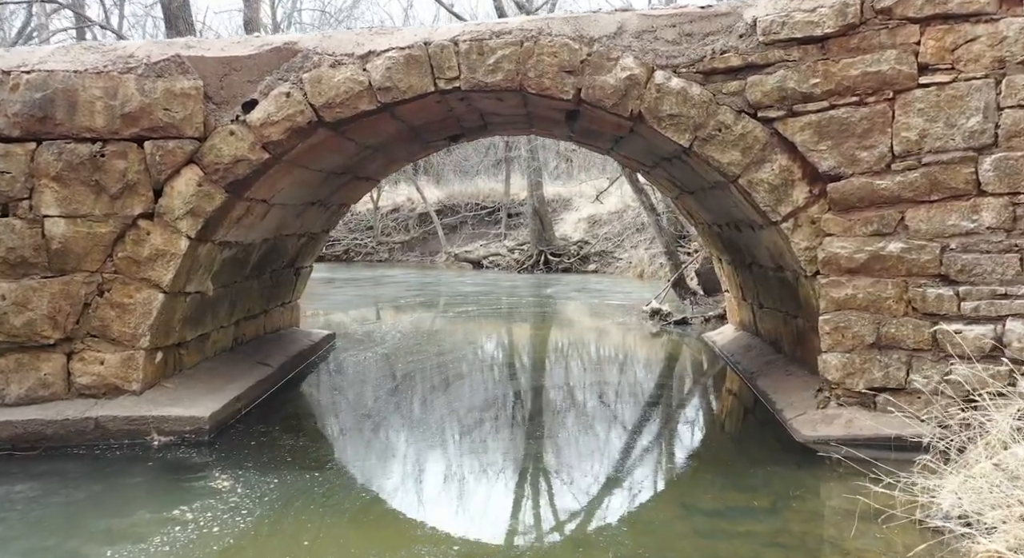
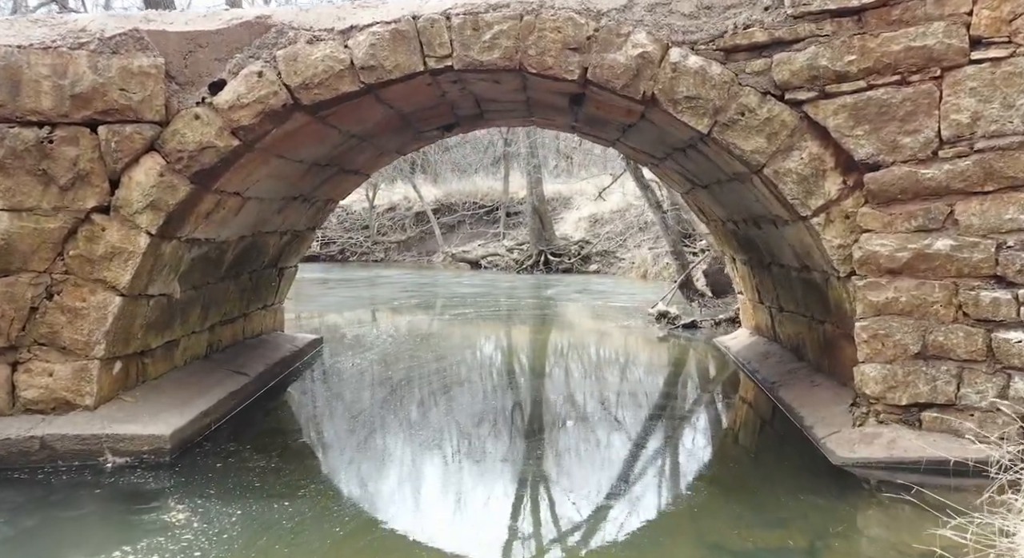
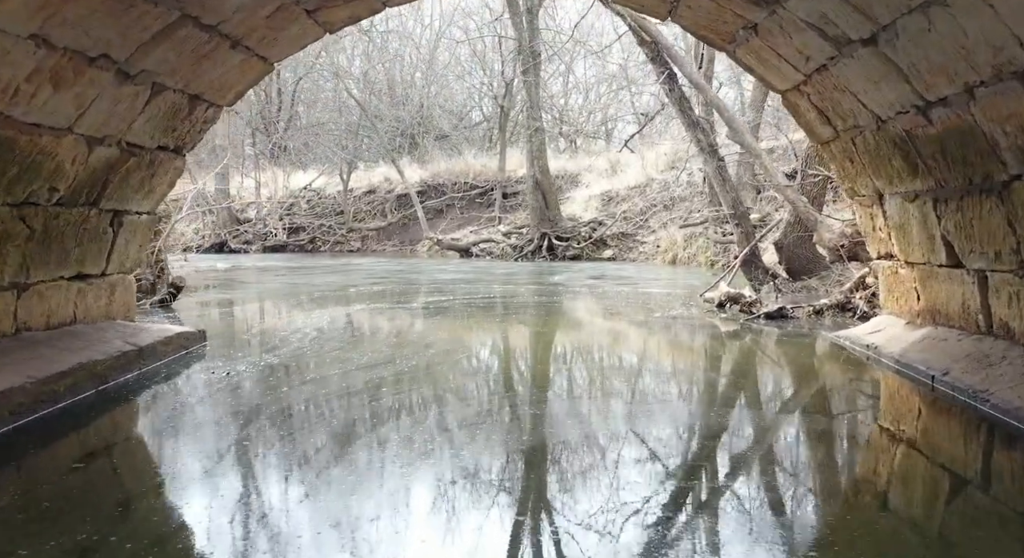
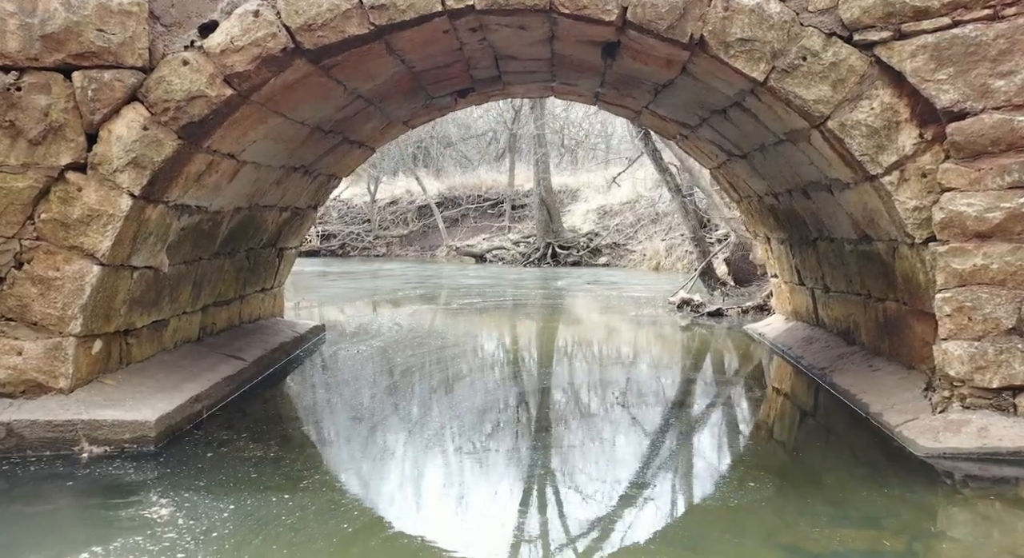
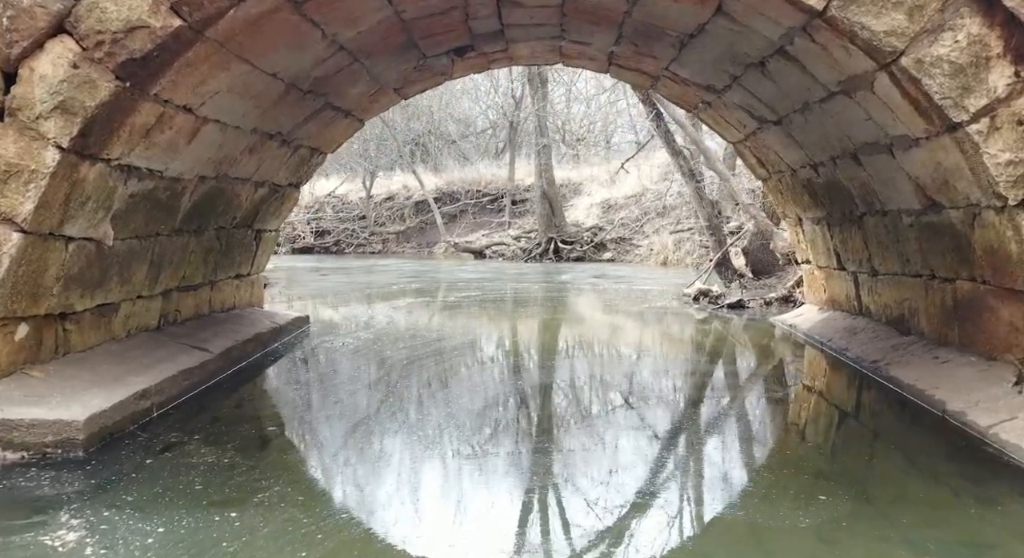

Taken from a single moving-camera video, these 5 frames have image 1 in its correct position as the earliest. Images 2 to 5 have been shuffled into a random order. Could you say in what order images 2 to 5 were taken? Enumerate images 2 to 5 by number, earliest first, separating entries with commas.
2, 4, 5, 3
